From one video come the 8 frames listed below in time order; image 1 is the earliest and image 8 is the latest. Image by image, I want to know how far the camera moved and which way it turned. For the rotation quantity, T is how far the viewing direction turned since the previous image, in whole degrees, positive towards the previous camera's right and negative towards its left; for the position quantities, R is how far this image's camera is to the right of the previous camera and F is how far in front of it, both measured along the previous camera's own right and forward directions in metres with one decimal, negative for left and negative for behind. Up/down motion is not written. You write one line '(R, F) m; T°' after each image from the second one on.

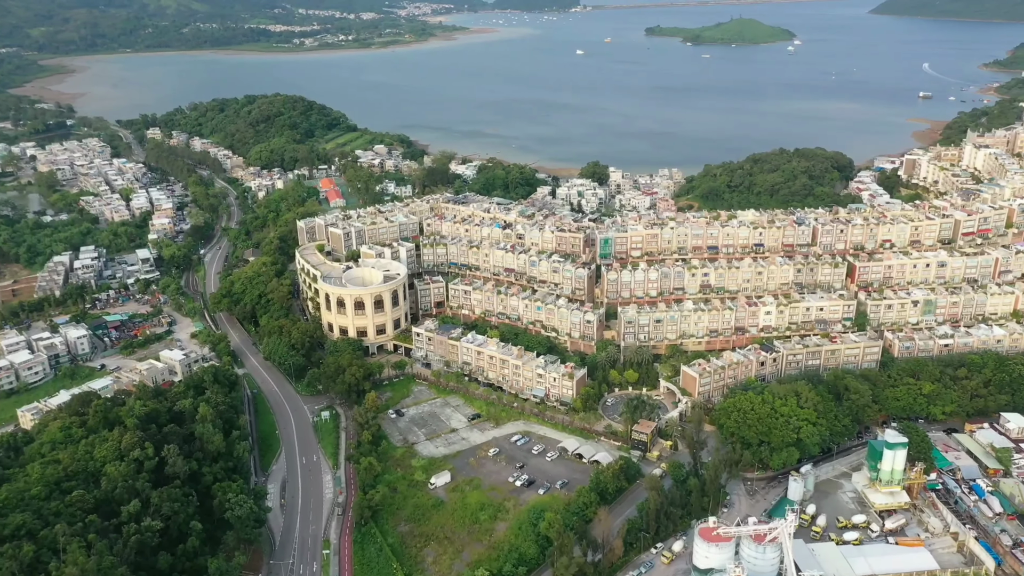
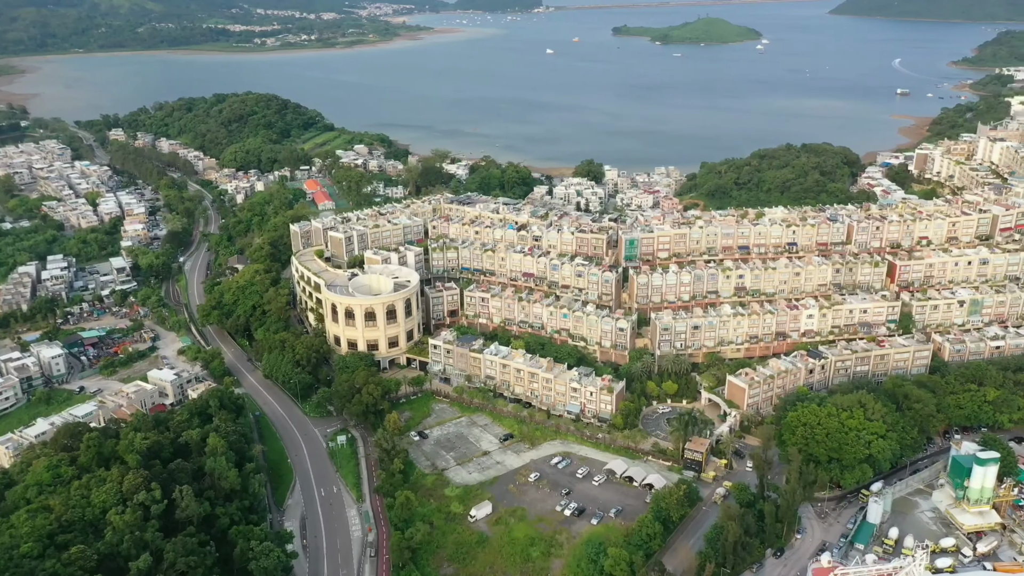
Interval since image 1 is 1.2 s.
(-5.0, +5.6) m; +3°
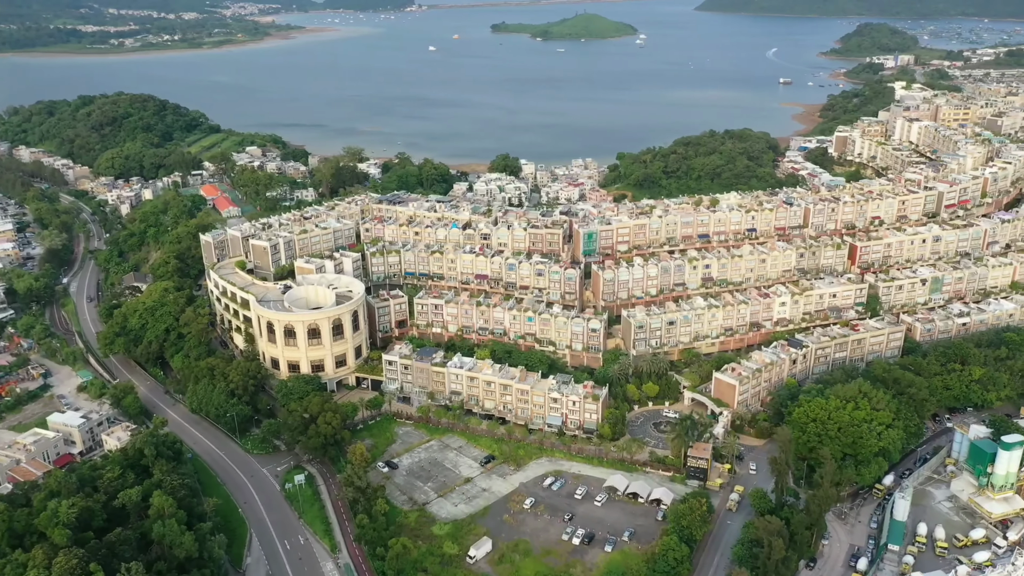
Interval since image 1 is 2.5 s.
(-5.5, +6.3) m; +8°
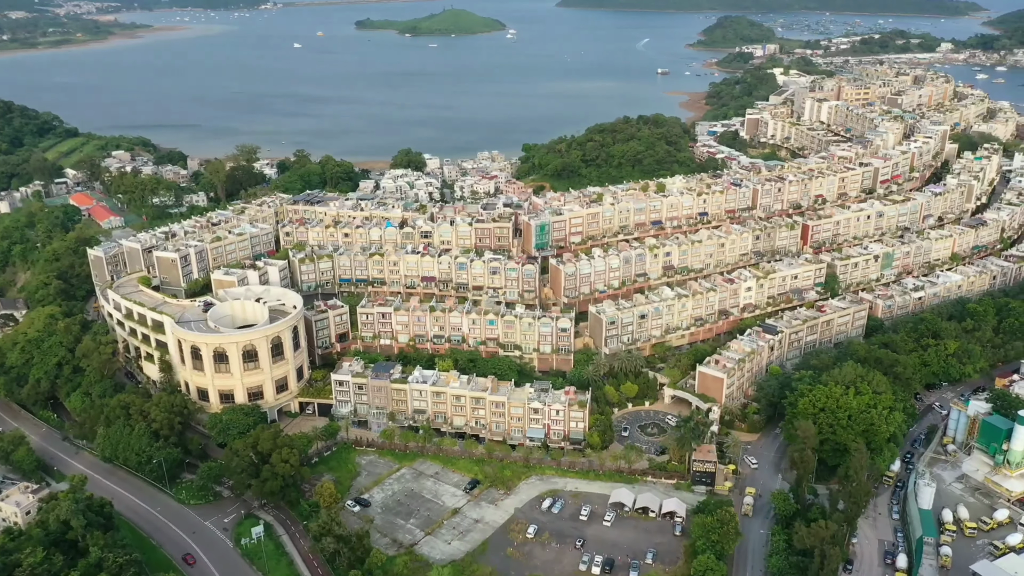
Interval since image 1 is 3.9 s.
(-5.7, +6.1) m; +9°
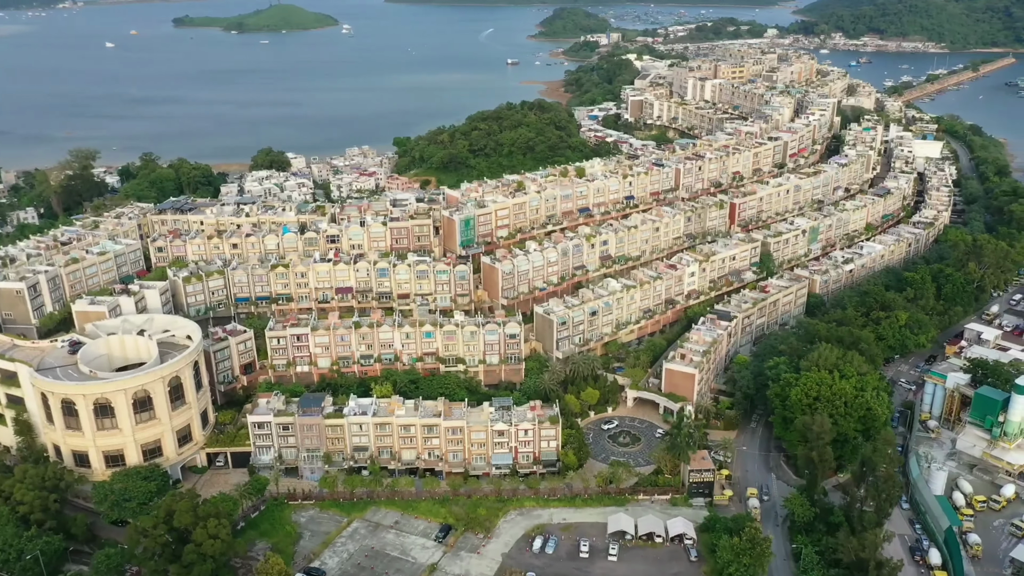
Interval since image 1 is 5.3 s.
(-5.3, +7.2) m; +11°
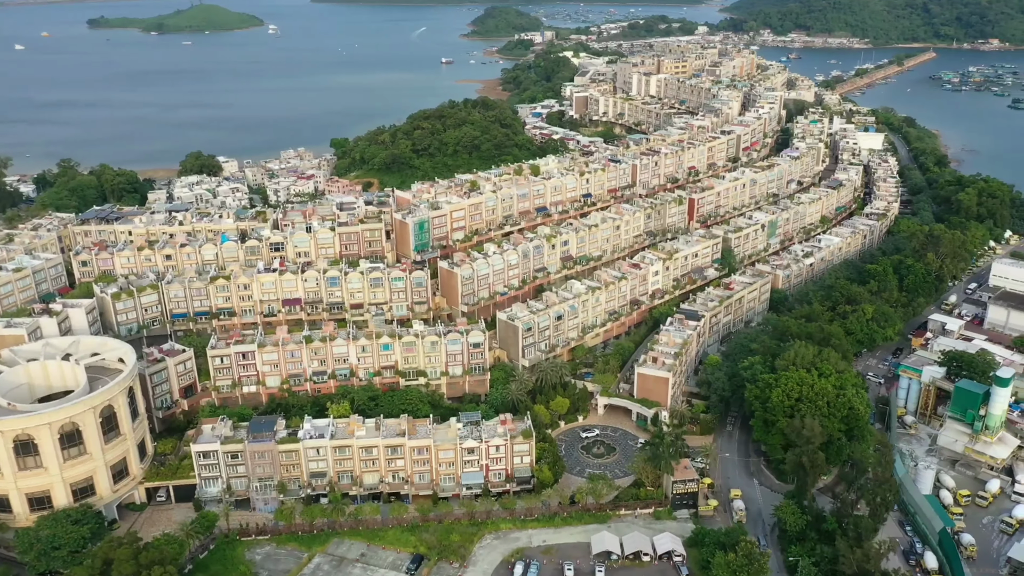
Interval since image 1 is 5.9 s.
(-1.4, +2.7) m; +4°
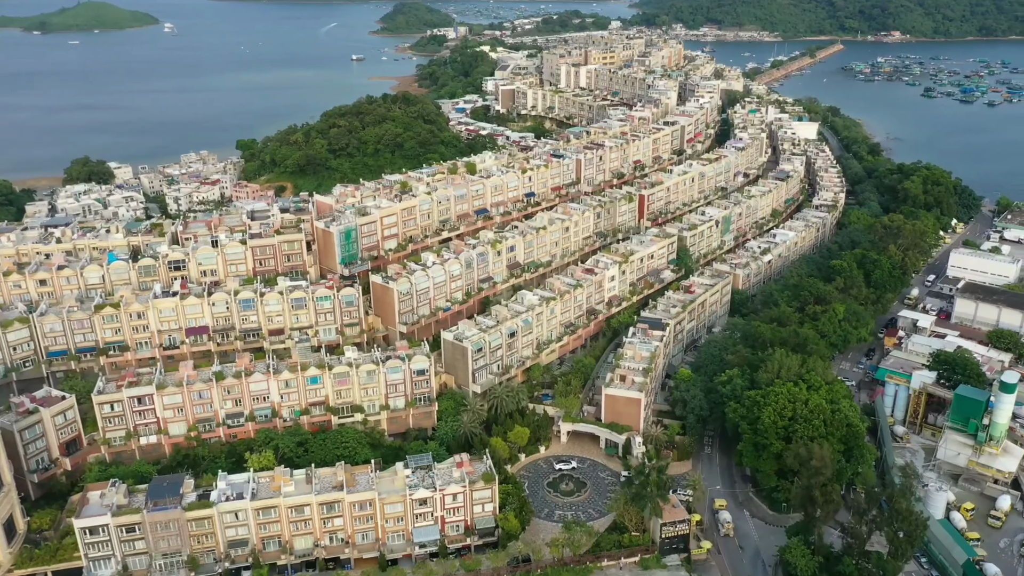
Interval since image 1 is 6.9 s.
(-1.3, +5.8) m; +6°
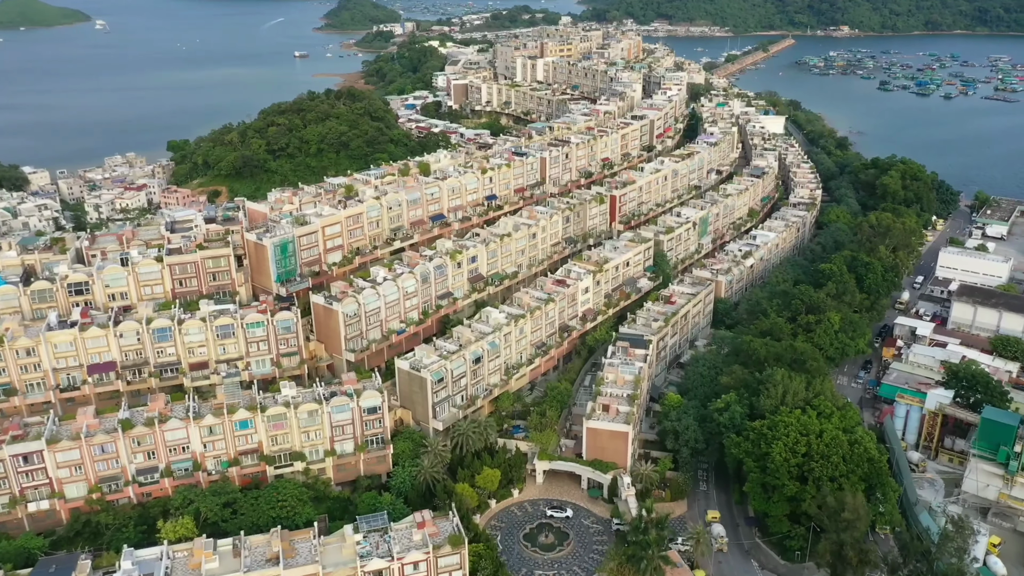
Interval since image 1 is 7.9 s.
(-0.5, +5.3) m; +3°
